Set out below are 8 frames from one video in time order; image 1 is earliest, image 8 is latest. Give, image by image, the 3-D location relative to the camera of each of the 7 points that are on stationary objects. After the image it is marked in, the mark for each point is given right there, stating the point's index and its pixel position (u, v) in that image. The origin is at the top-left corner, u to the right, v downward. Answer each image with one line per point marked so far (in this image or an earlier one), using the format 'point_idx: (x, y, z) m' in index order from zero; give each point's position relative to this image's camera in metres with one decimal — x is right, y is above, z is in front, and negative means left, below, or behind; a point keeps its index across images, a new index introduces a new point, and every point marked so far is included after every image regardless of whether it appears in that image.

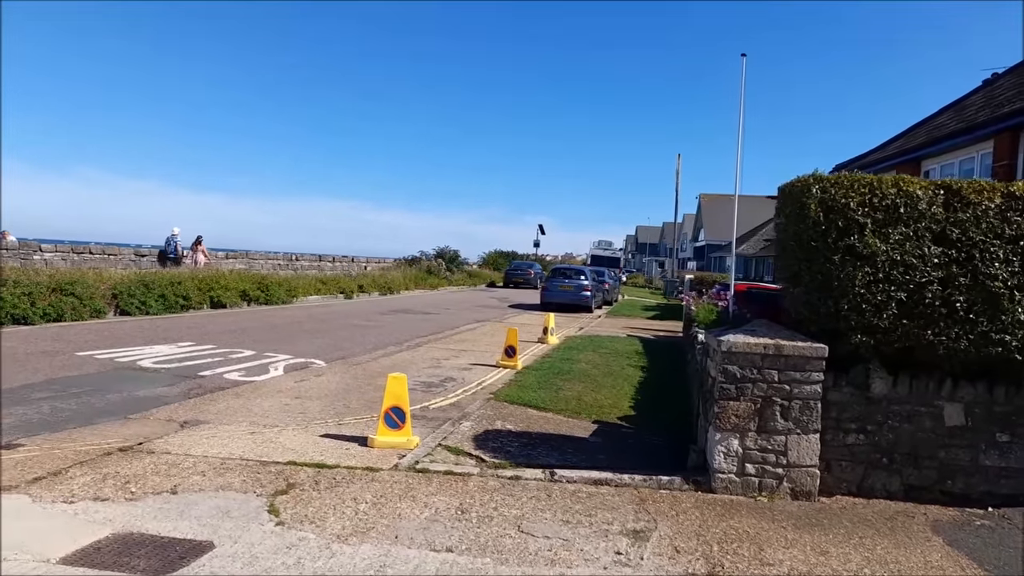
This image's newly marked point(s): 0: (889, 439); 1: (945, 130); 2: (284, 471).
0: (+2.8, -1.1, +5.3) m
1: (+6.8, +2.5, +11.1) m
2: (-1.8, -1.4, +5.6) m
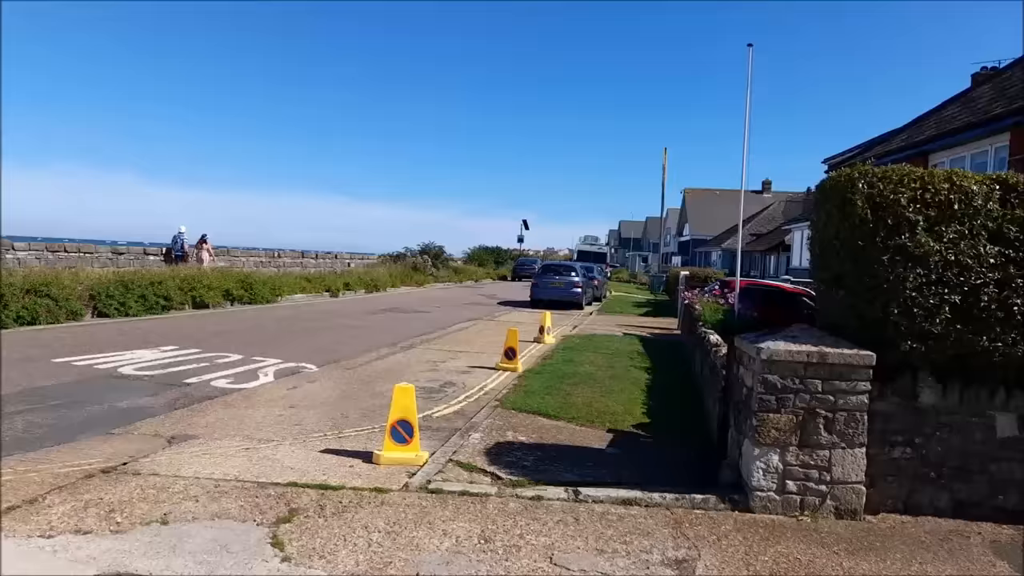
0: (+3.0, -1.2, +4.9) m
1: (+6.8, +2.6, +10.9) m
2: (-1.6, -1.5, +5.1) m
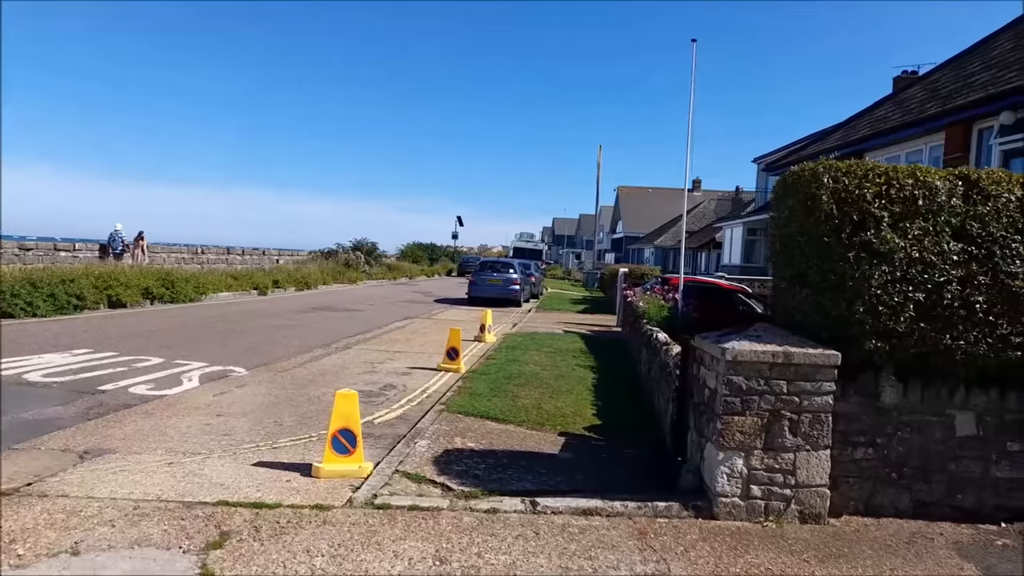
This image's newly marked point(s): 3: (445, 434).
0: (+2.7, -1.1, +4.9) m
1: (+6.0, +2.6, +11.1) m
2: (-1.9, -1.5, +4.6) m
3: (-0.6, -1.4, +6.7) m
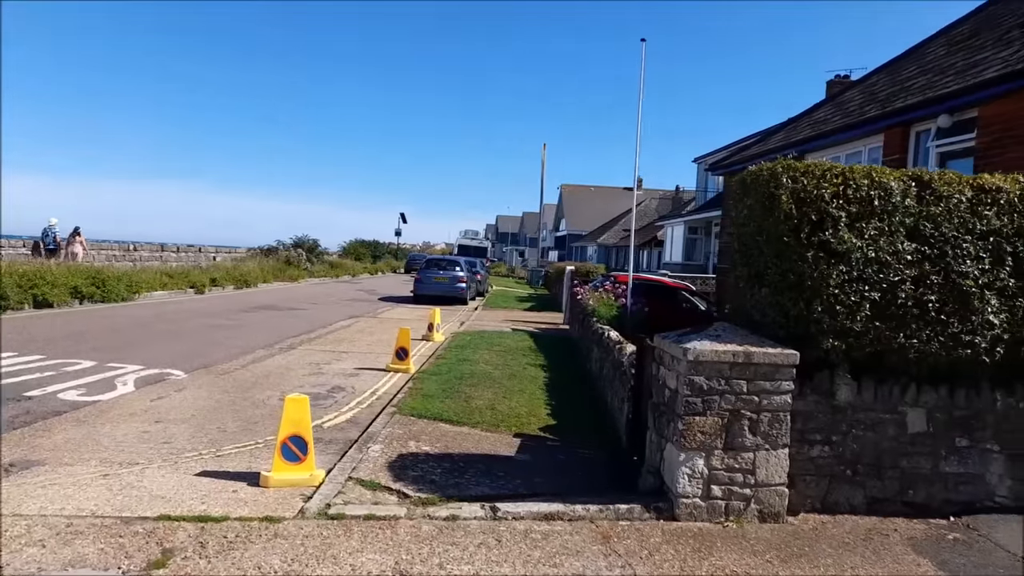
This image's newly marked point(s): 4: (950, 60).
0: (+2.4, -1.1, +5.0) m
1: (+5.2, +2.6, +11.4) m
2: (-2.2, -1.5, +4.3) m
3: (-1.0, -1.4, +6.5) m
4: (+6.4, +3.4, +10.3) m
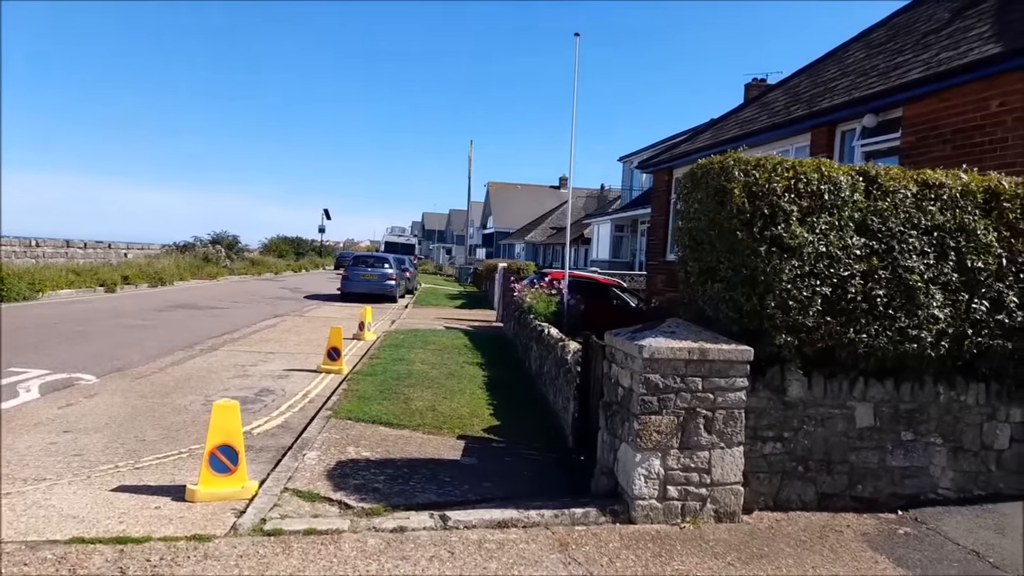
0: (+2.1, -1.1, +5.0) m
1: (+4.1, +2.7, +11.7) m
2: (-2.4, -1.5, +3.9) m
3: (-1.5, -1.4, +6.1) m
4: (+5.4, +3.4, +10.7) m
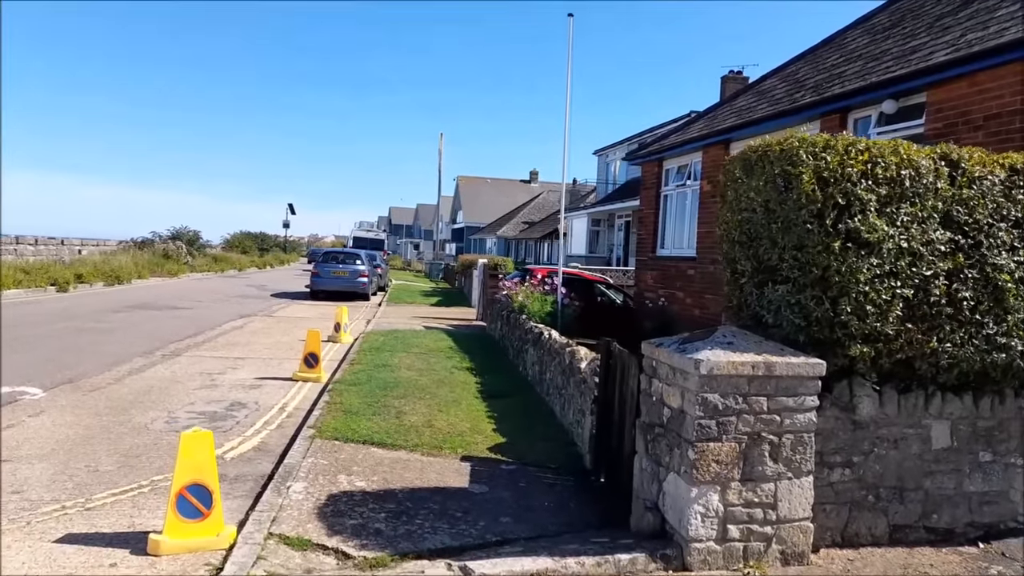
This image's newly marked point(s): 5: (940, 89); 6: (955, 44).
0: (+2.2, -1.1, +4.3) m
1: (+4.0, +2.7, +11.1) m
2: (-2.2, -1.5, +3.0) m
3: (-1.4, -1.4, +5.3) m
4: (+5.3, +3.5, +10.2) m
5: (+4.8, +2.2, +7.9) m
6: (+5.0, +2.8, +8.0) m
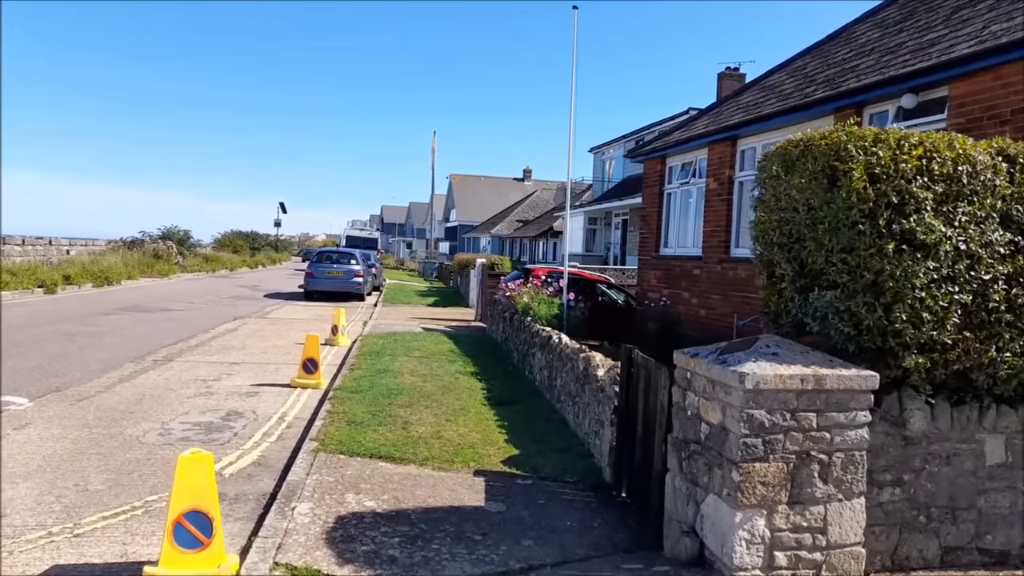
0: (+2.4, -1.2, +4.0) m
1: (+4.0, +2.7, +10.8) m
2: (-2.1, -1.6, +2.7) m
3: (-1.3, -1.4, +5.0) m
4: (+5.4, +3.5, +9.9) m
5: (+4.9, +2.2, +7.6) m
6: (+5.1, +2.8, +7.8) m
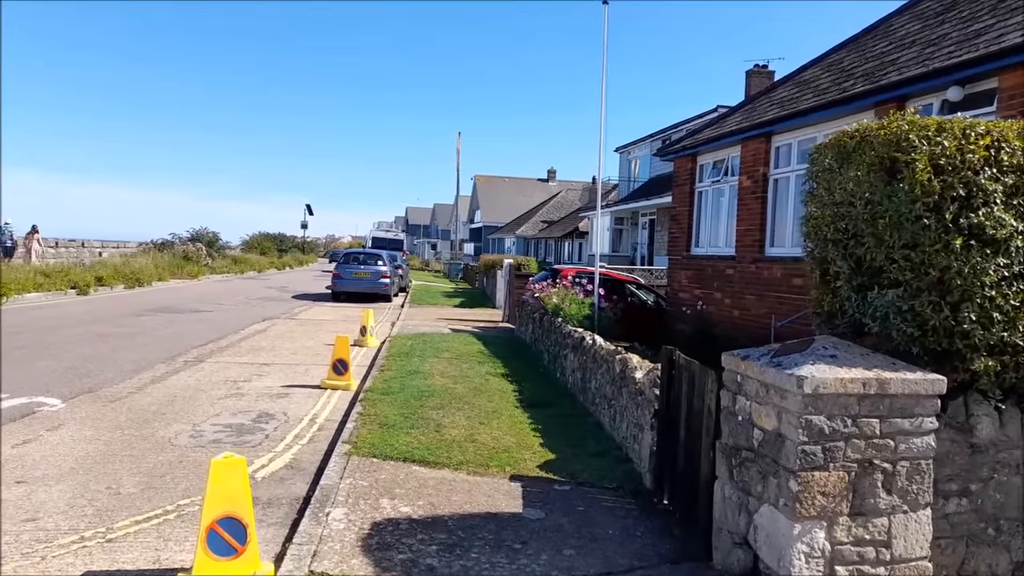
0: (+2.6, -1.1, +3.8) m
1: (+4.5, +2.7, +10.5) m
2: (-1.9, -1.6, +2.6) m
3: (-1.0, -1.4, +4.9) m
4: (+5.8, +3.5, +9.5) m
5: (+5.2, +2.2, +7.3) m
6: (+5.5, +2.8, +7.4) m
